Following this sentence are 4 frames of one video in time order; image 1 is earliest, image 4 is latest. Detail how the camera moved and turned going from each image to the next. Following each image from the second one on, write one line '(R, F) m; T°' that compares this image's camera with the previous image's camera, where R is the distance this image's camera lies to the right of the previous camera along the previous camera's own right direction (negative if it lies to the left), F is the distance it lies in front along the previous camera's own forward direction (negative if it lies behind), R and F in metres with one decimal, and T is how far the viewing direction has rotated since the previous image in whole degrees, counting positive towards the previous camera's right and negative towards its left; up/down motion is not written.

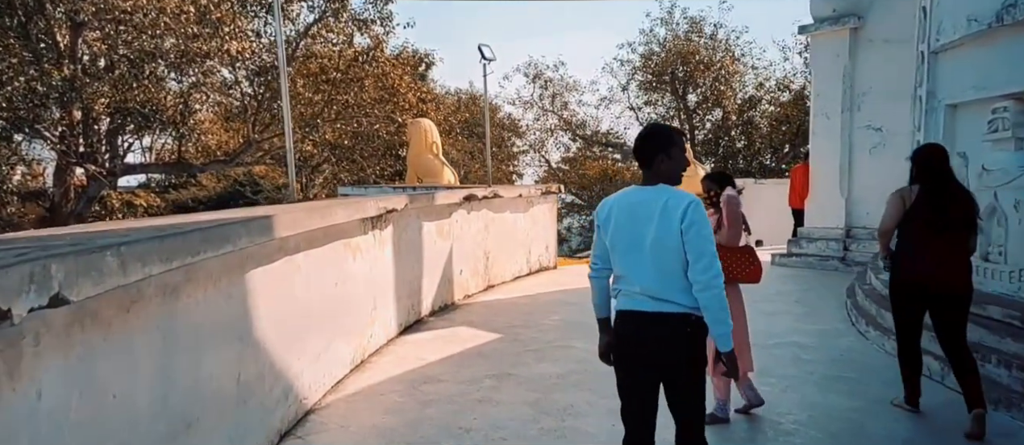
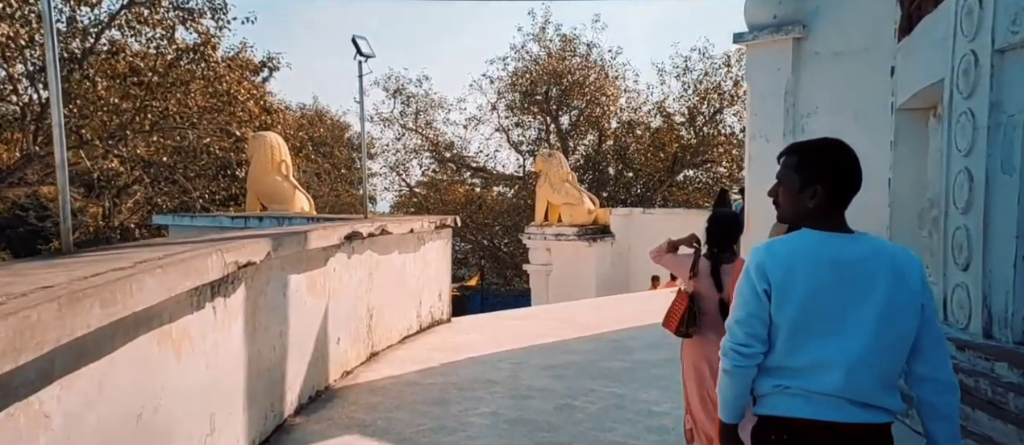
(-0.3, +1.9) m; +11°
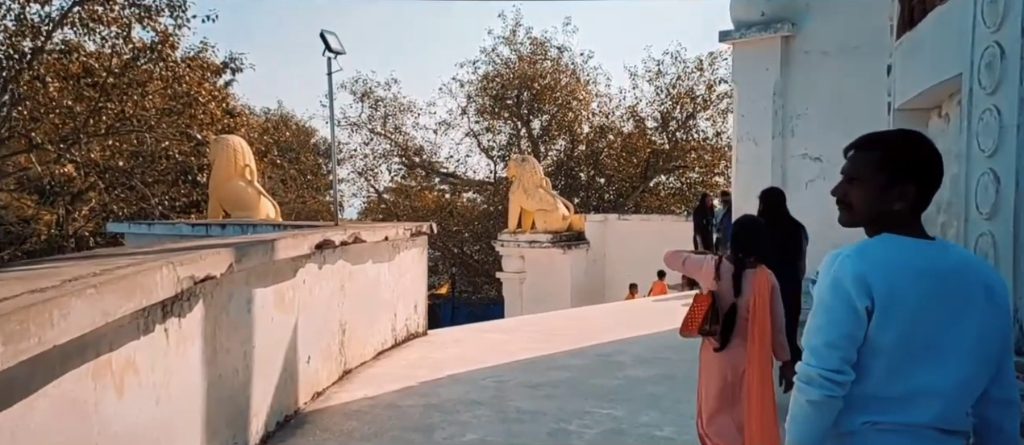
(-0.1, +0.4) m; +2°
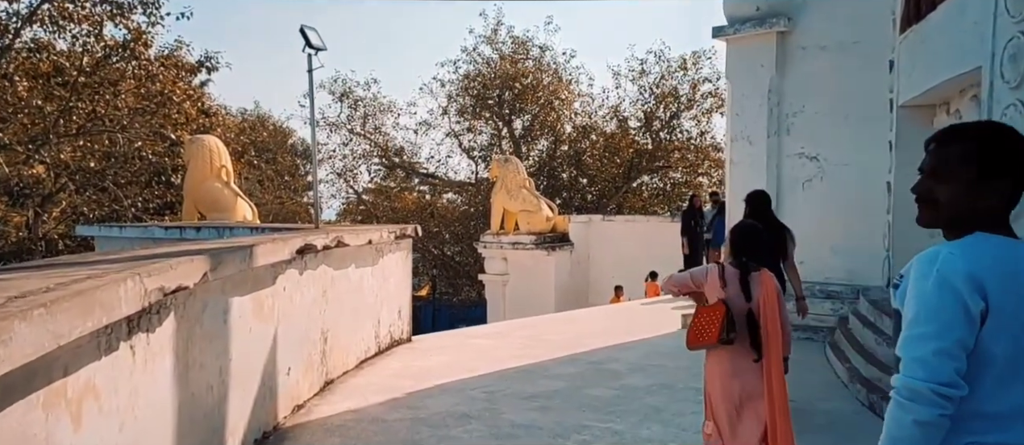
(-0.1, +0.2) m; +1°
